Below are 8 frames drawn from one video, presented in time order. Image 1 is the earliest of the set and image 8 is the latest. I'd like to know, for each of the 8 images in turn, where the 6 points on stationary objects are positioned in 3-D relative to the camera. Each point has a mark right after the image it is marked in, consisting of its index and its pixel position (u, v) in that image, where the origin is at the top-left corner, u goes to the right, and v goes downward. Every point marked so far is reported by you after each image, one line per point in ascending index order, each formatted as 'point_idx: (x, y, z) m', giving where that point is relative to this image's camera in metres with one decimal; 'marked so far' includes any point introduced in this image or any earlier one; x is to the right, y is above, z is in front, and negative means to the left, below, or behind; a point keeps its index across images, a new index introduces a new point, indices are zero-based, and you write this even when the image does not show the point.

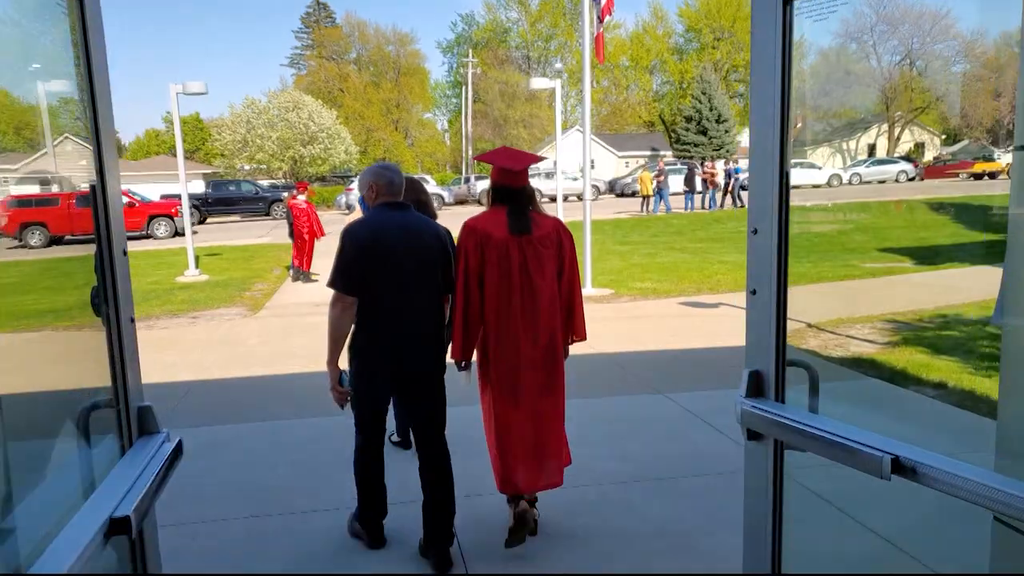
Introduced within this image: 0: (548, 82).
0: (+0.7, +4.3, +16.6) m
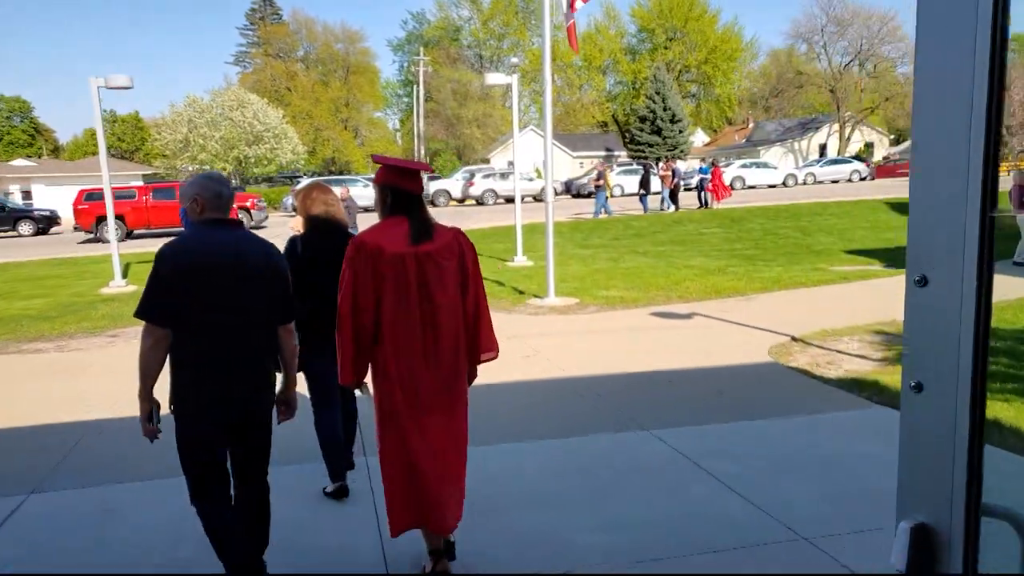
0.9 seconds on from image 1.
0: (-0.2, +4.2, +15.7) m
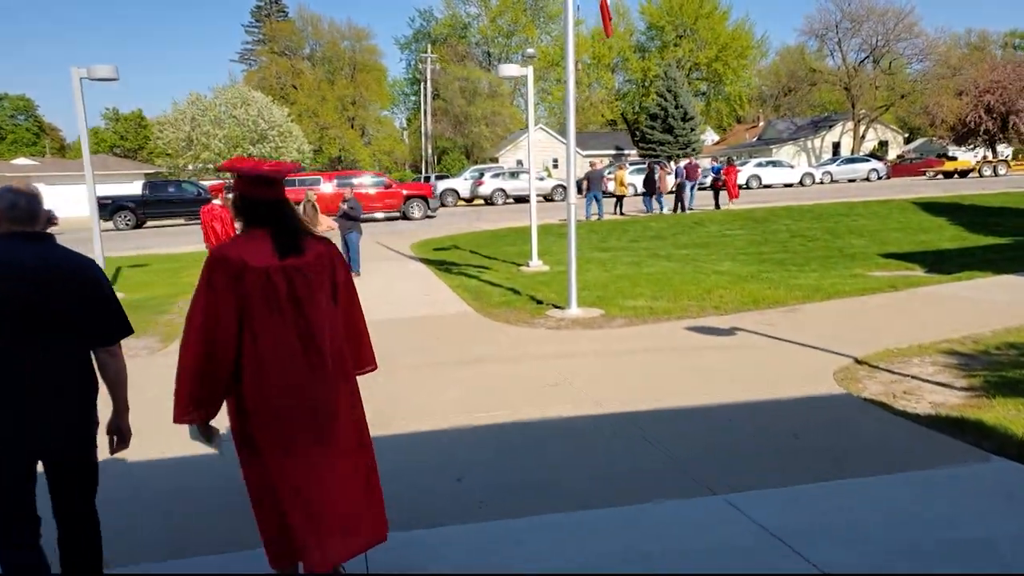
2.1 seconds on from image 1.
0: (+0.1, +4.1, +14.7) m
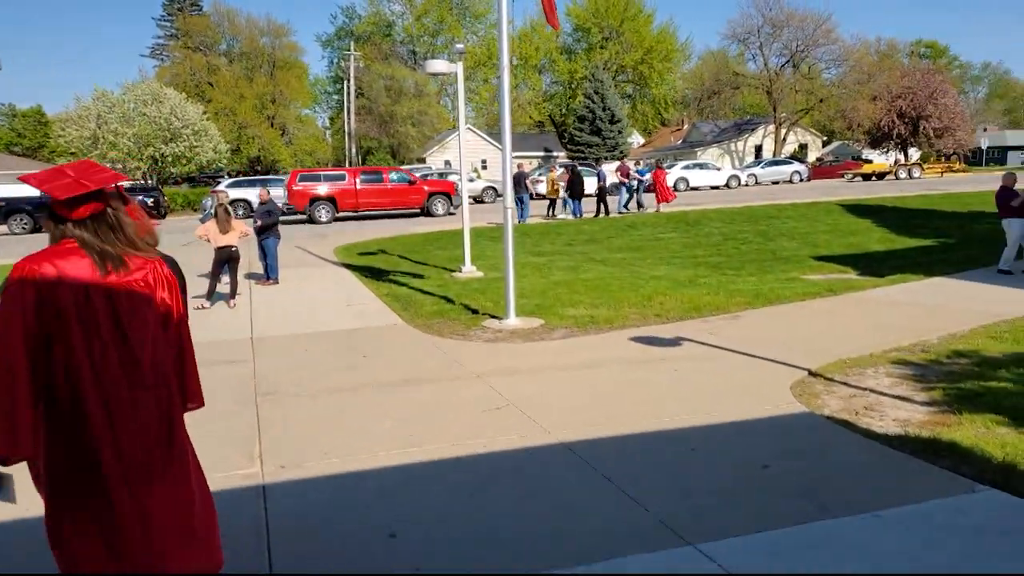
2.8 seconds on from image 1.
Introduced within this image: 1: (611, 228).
0: (-1.2, +3.9, +14.1) m
1: (+2.4, +1.5, +19.4) m
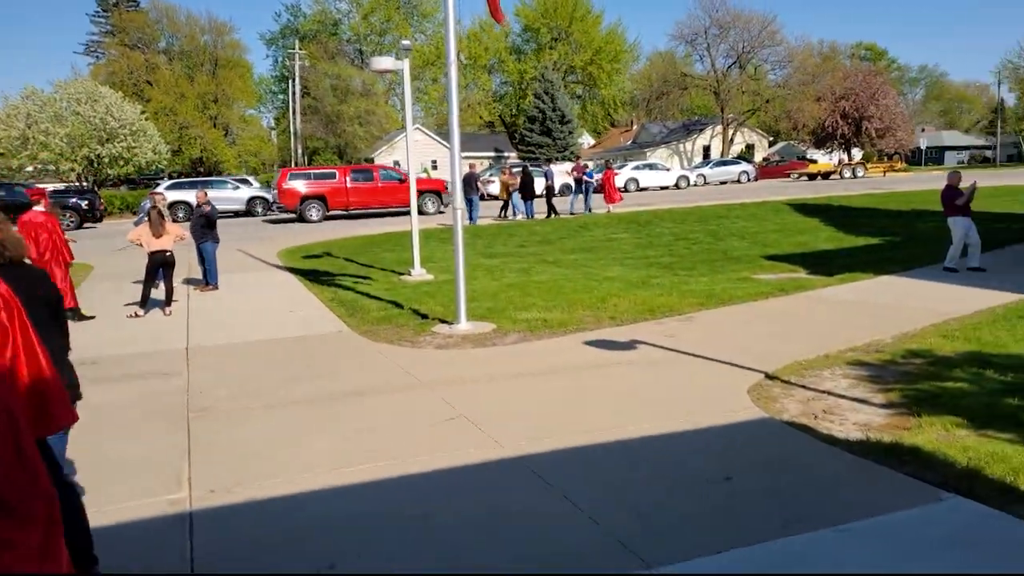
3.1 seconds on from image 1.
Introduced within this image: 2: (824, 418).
0: (-2.1, +3.9, +13.7) m
1: (+1.2, +1.4, +19.2) m
2: (+2.2, -0.9, +5.7) m
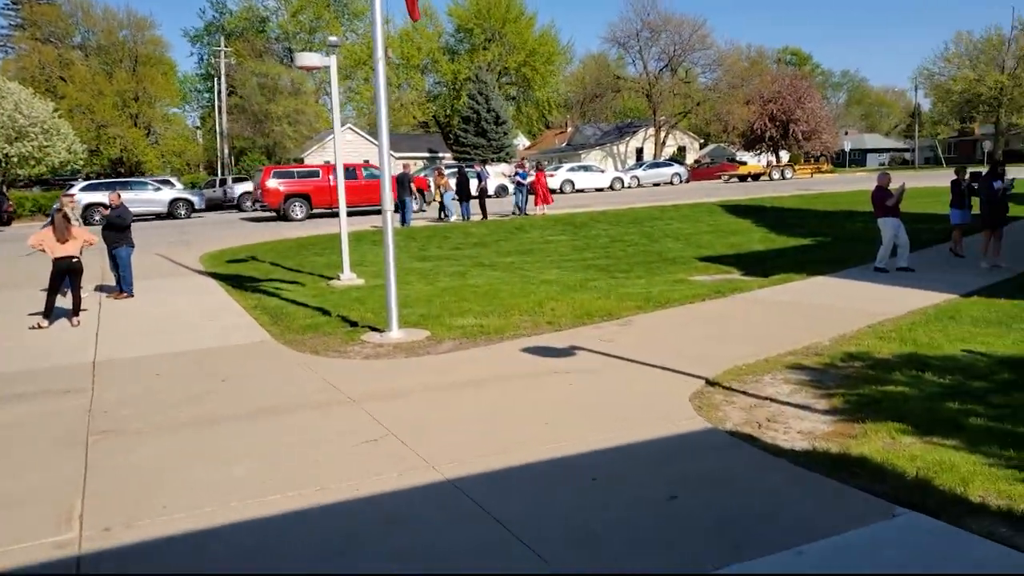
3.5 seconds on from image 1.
0: (-3.2, +3.8, +13.2) m
1: (-0.3, +1.4, +18.9) m
2: (+1.8, -1.0, +5.5) m
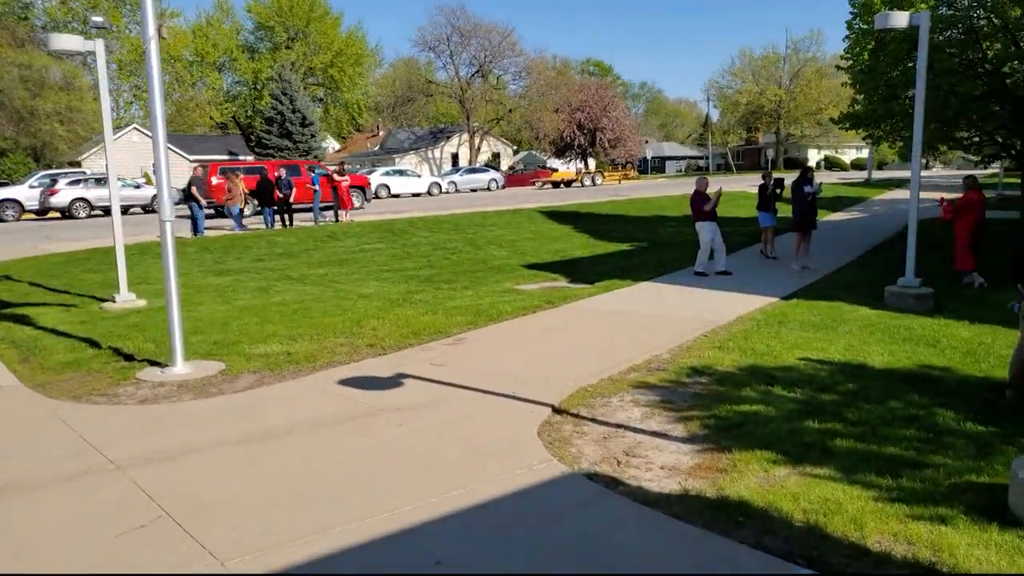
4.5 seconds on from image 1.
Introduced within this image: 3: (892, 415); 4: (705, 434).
0: (-6.0, +3.5, +11.2) m
1: (-4.5, +1.0, +17.4) m
2: (+0.7, -1.1, +4.8) m
3: (+2.6, -0.9, +5.4) m
4: (+1.3, -1.0, +5.2) m
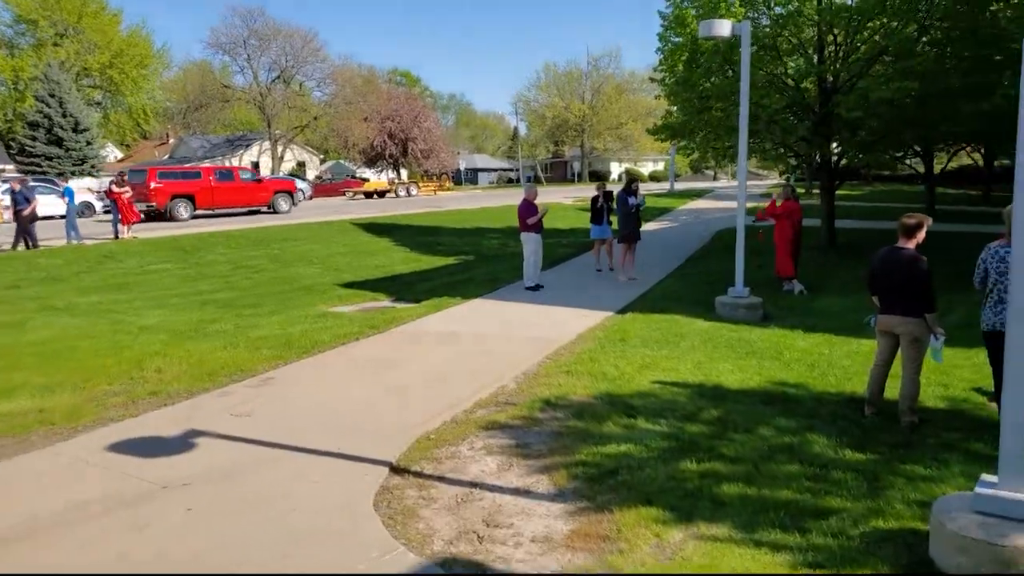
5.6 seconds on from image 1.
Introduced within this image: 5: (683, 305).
0: (-8.3, +3.0, +8.6) m
1: (-8.1, +0.5, +15.0) m
2: (-0.1, -1.2, +3.9) m
3: (+1.6, -1.0, +4.9) m
4: (+0.3, -1.1, +4.4) m
5: (+2.2, -0.2, +10.3) m
